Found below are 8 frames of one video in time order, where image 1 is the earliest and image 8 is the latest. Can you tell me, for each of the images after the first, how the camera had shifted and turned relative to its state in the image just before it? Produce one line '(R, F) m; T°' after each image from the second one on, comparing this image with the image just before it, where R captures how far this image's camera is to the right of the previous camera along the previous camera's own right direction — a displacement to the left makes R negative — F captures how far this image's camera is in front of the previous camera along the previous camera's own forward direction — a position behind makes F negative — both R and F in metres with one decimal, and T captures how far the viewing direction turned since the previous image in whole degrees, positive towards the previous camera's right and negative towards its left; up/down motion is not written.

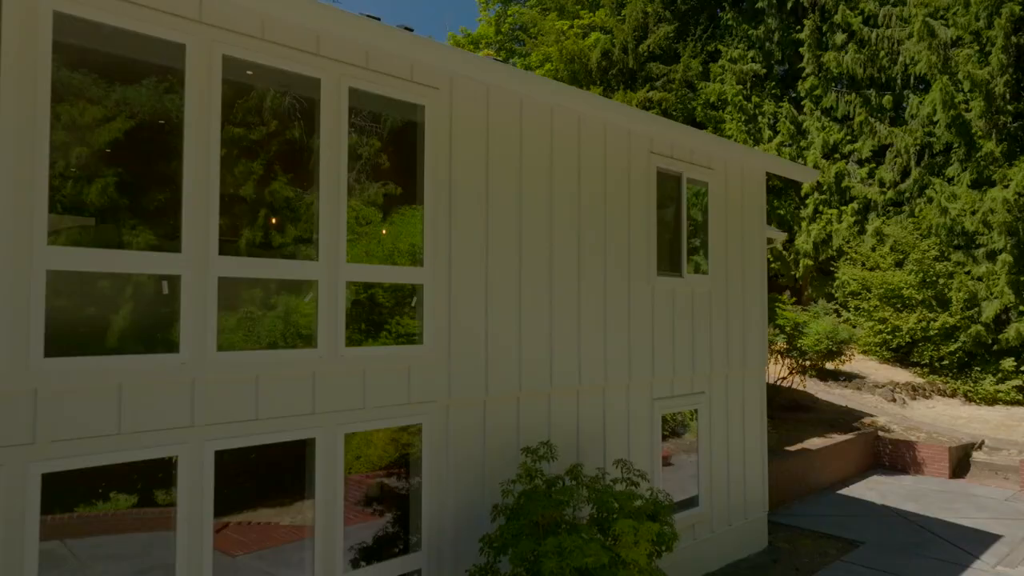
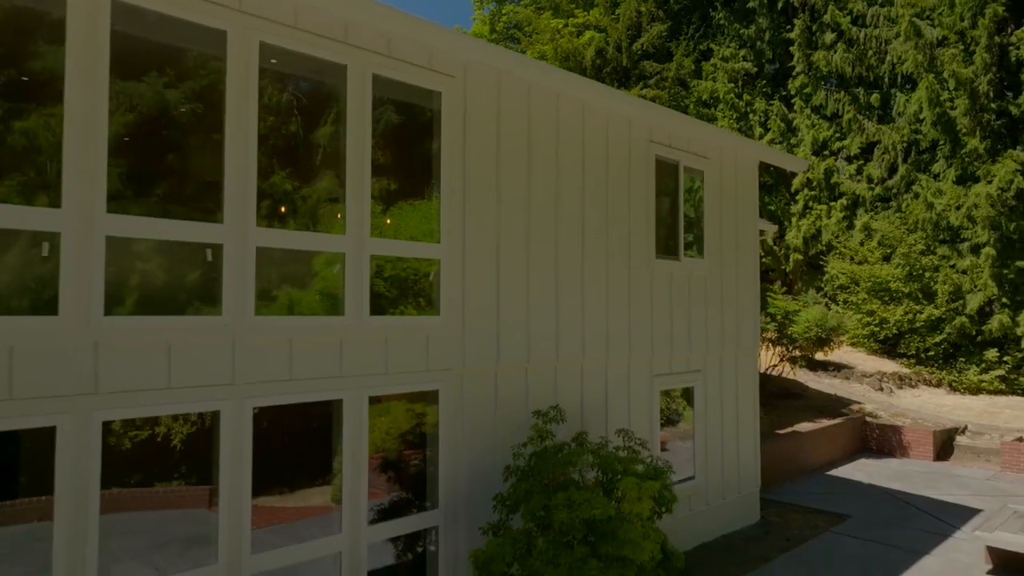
(-0.2, -0.4) m; +1°
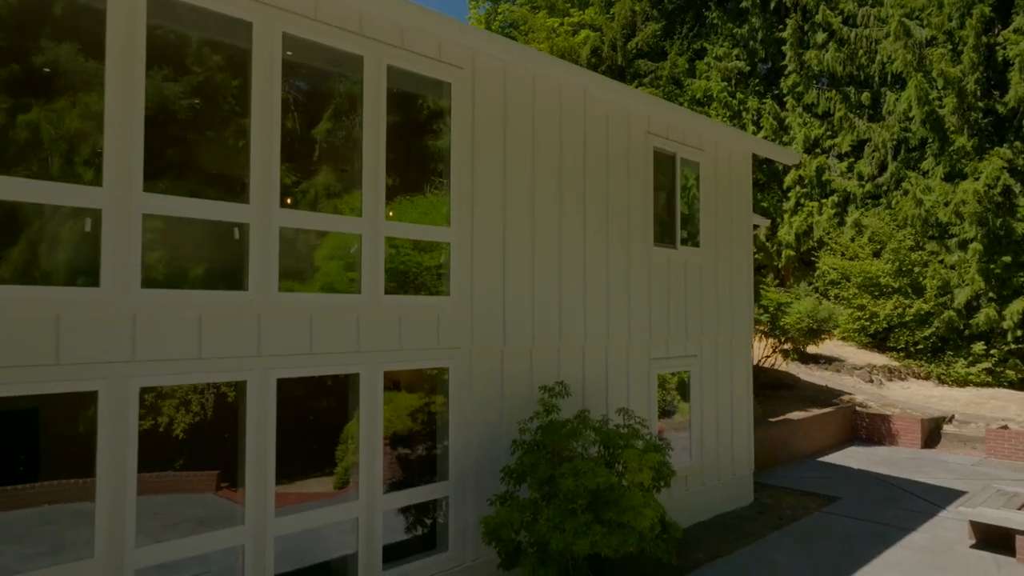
(-0.1, -0.3) m; +1°
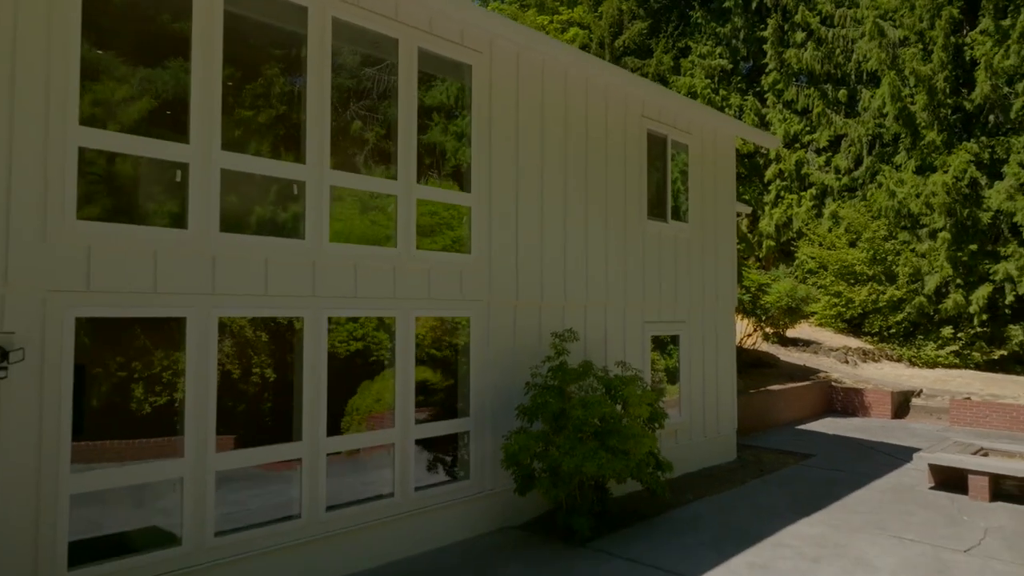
(-0.3, -0.8) m; +1°
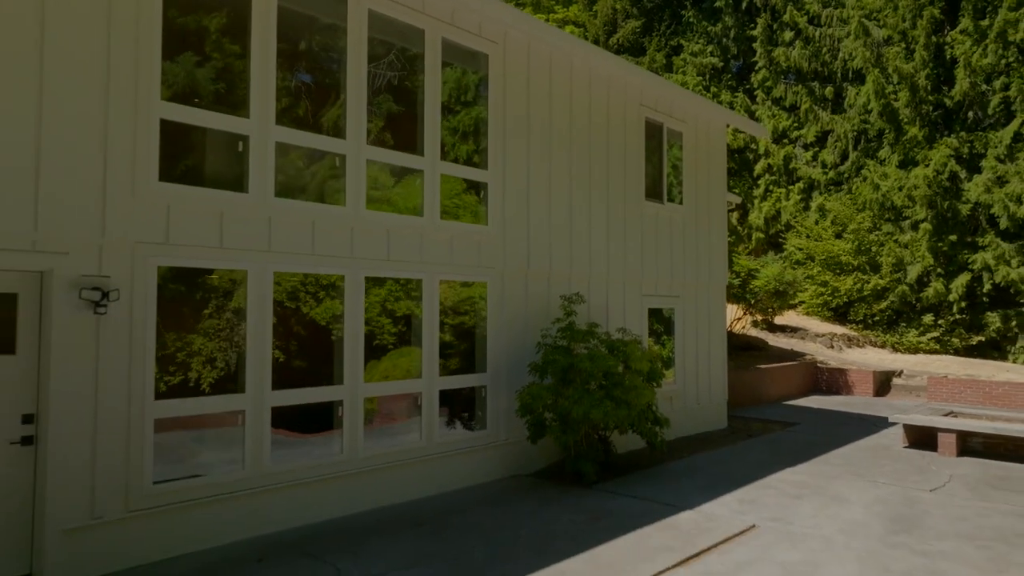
(-0.2, -0.7) m; +1°
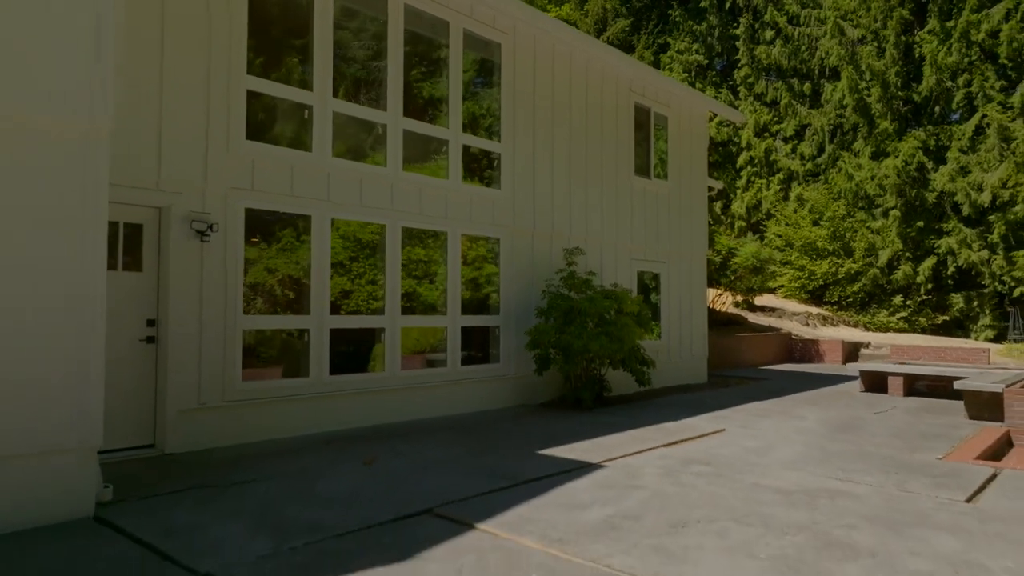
(-0.3, -1.3) m; +1°
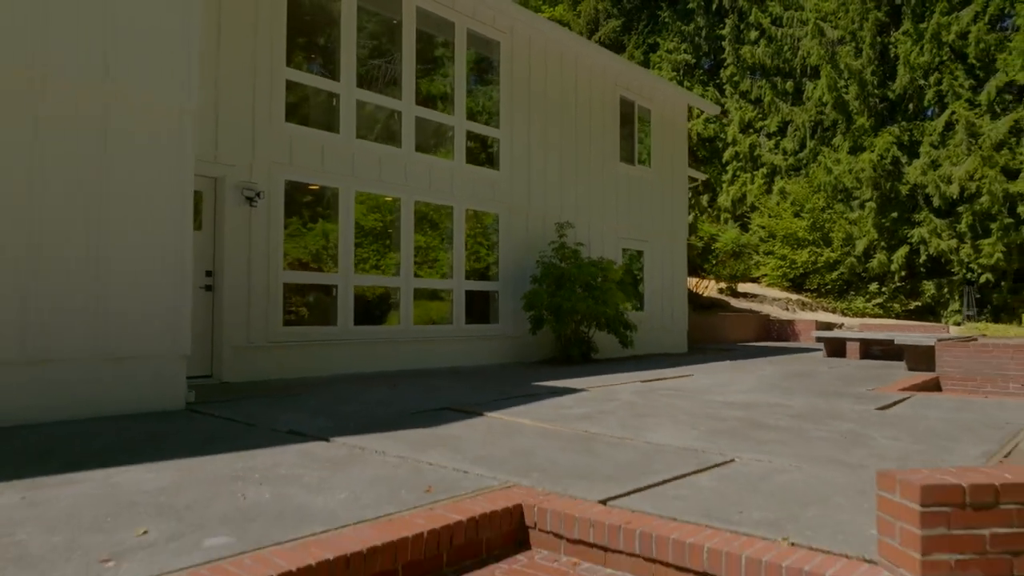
(0.0, -1.2) m; 0°
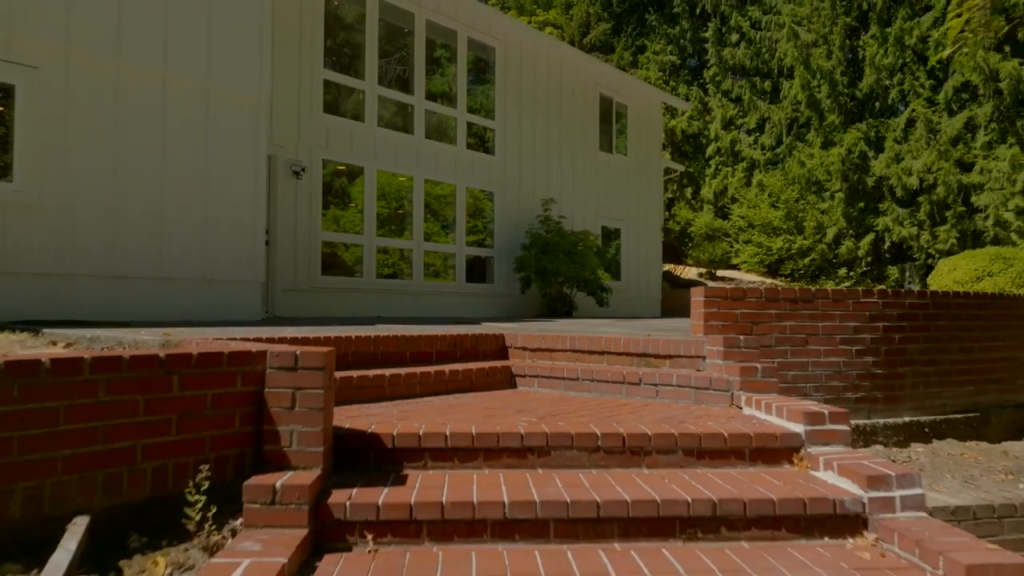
(+0.1, -1.9) m; 0°
